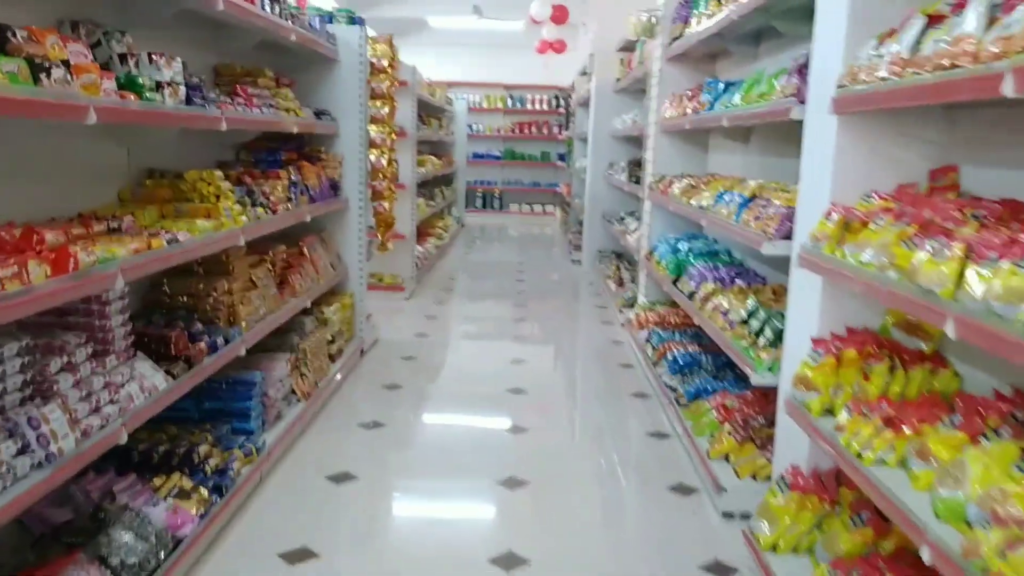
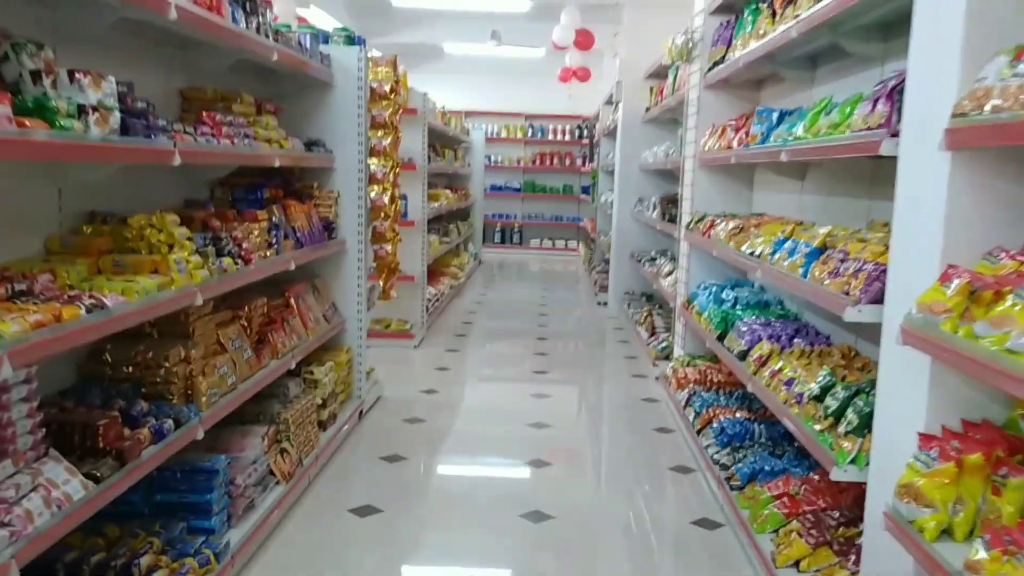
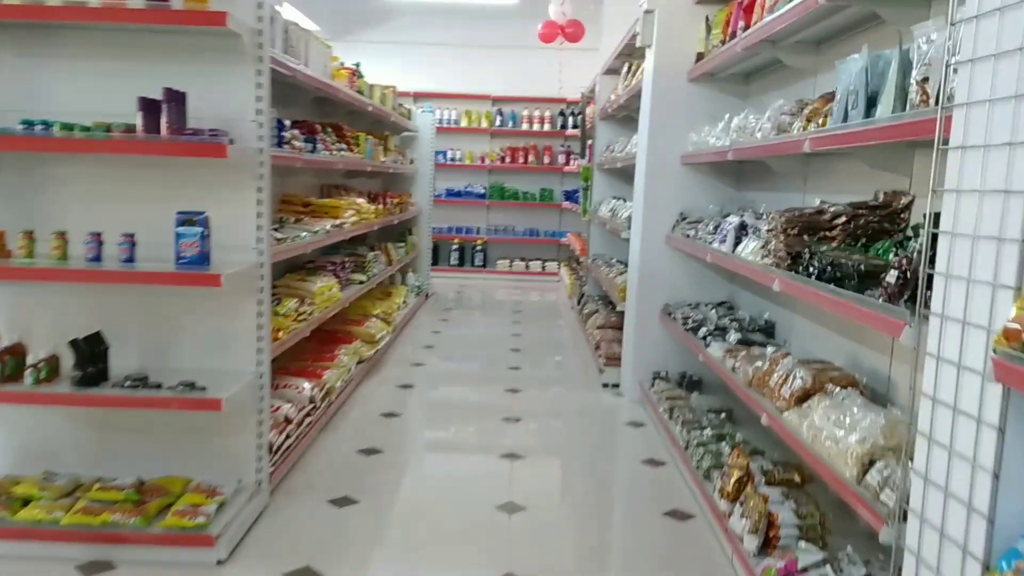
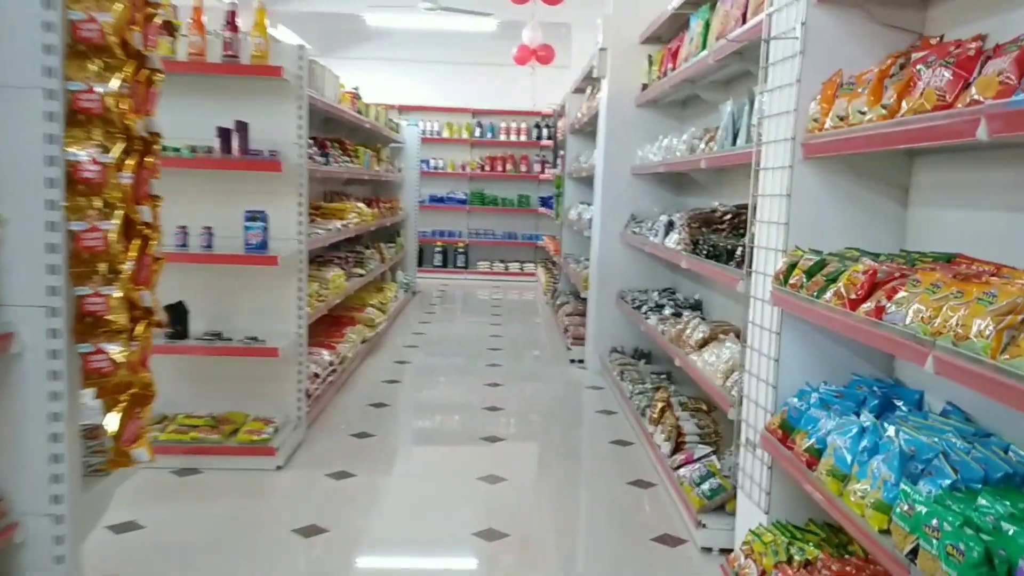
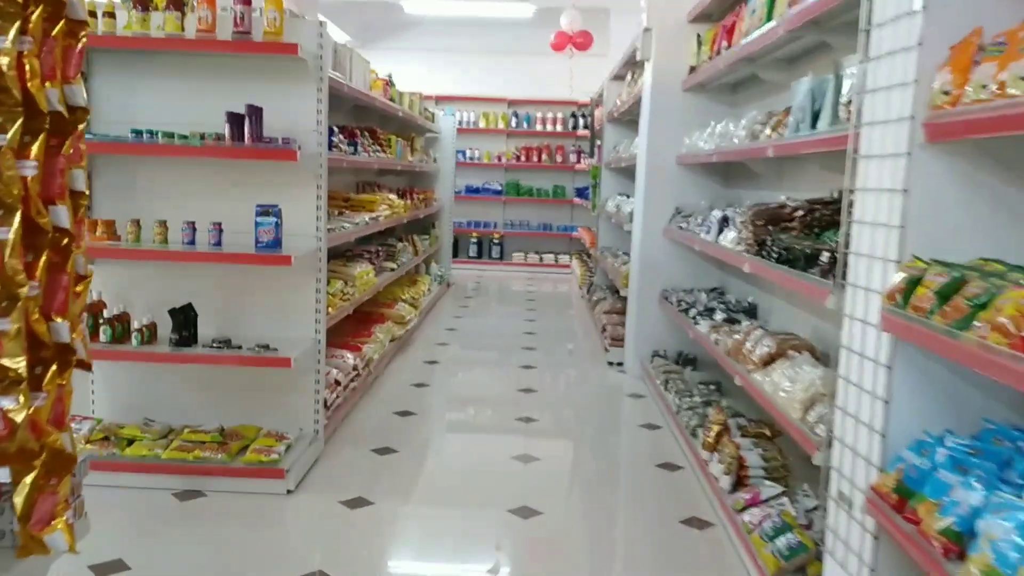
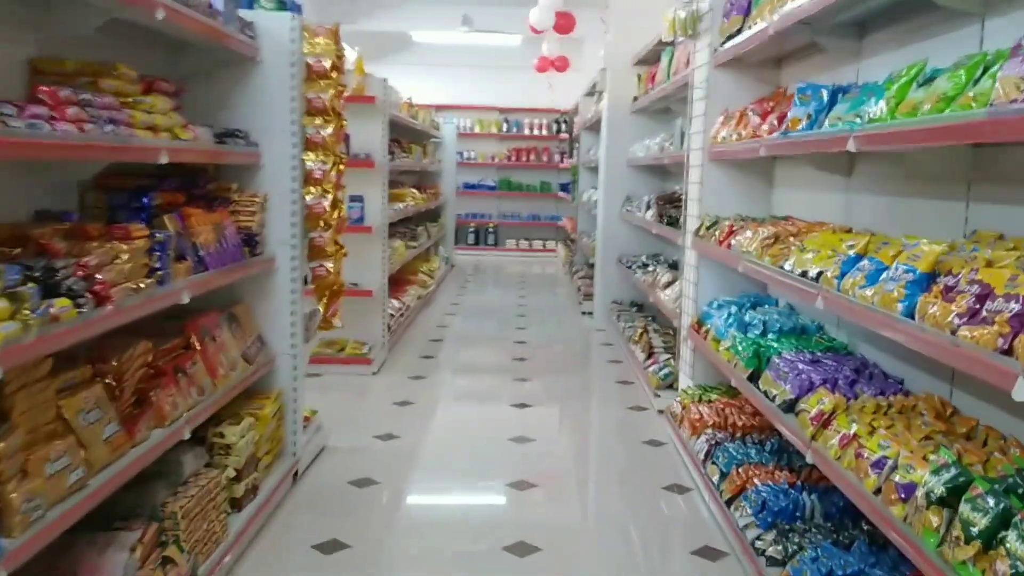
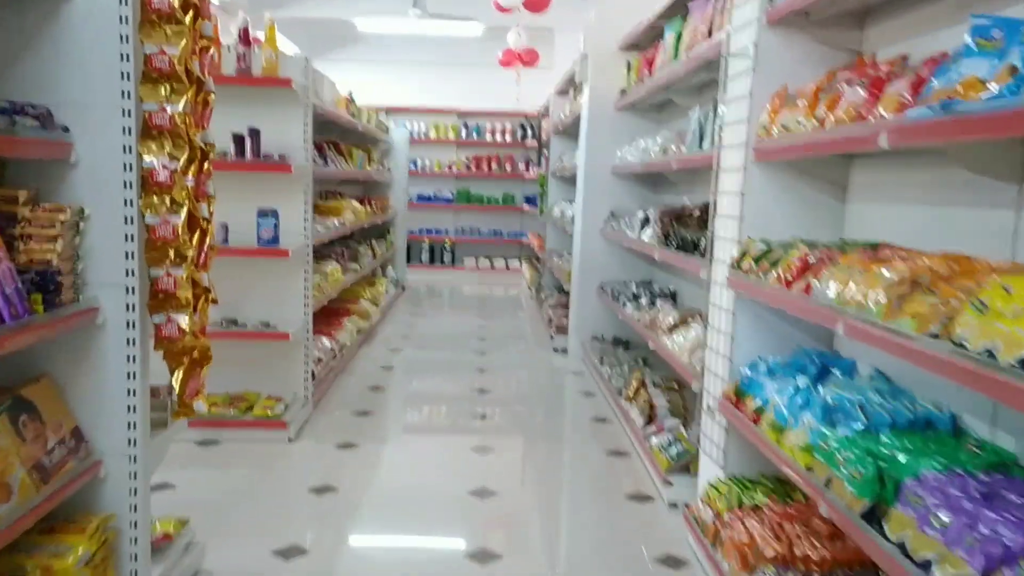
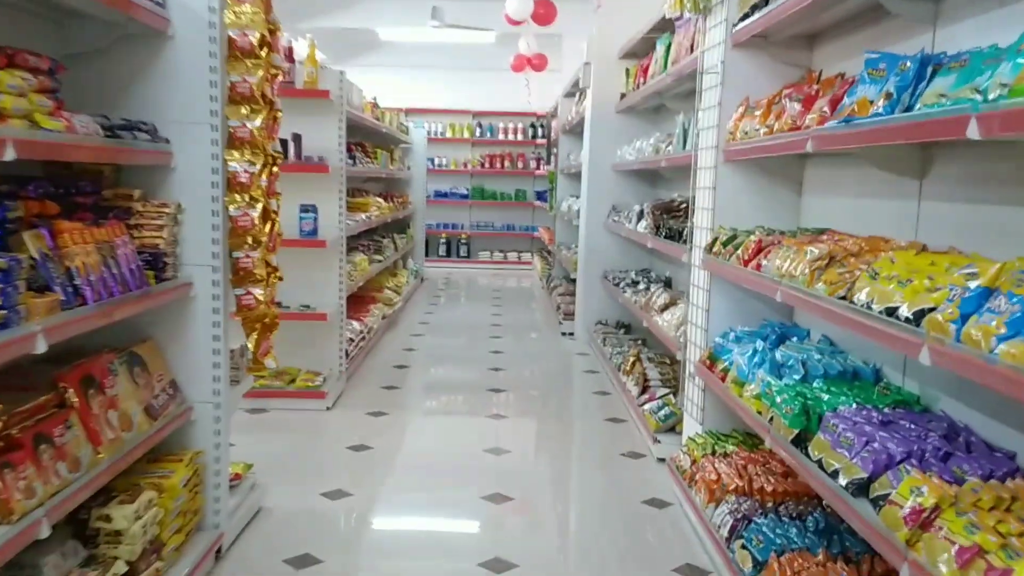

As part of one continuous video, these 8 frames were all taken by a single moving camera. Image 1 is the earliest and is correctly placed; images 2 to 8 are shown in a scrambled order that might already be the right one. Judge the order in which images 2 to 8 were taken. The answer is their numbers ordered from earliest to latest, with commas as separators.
2, 6, 8, 7, 4, 5, 3
